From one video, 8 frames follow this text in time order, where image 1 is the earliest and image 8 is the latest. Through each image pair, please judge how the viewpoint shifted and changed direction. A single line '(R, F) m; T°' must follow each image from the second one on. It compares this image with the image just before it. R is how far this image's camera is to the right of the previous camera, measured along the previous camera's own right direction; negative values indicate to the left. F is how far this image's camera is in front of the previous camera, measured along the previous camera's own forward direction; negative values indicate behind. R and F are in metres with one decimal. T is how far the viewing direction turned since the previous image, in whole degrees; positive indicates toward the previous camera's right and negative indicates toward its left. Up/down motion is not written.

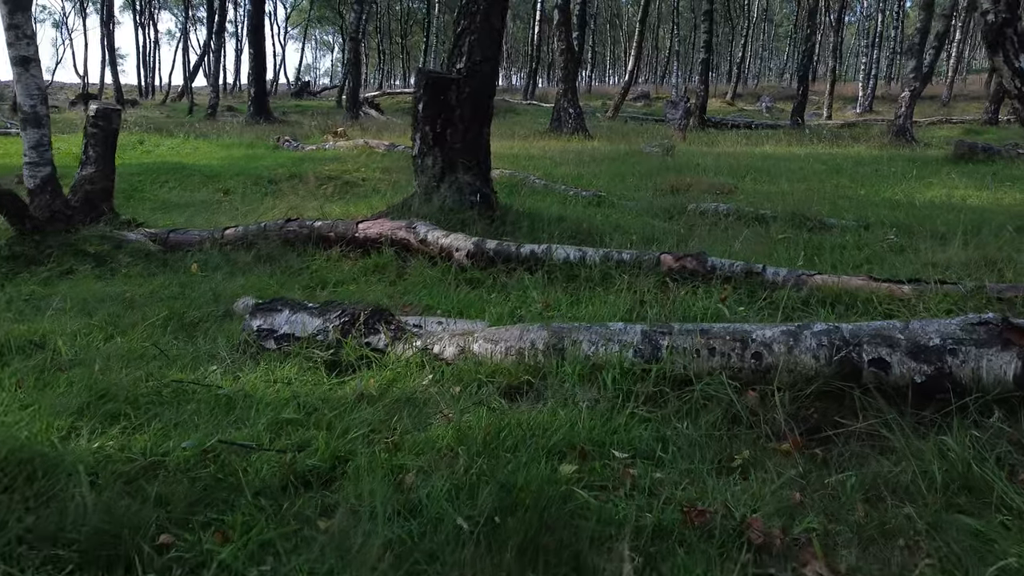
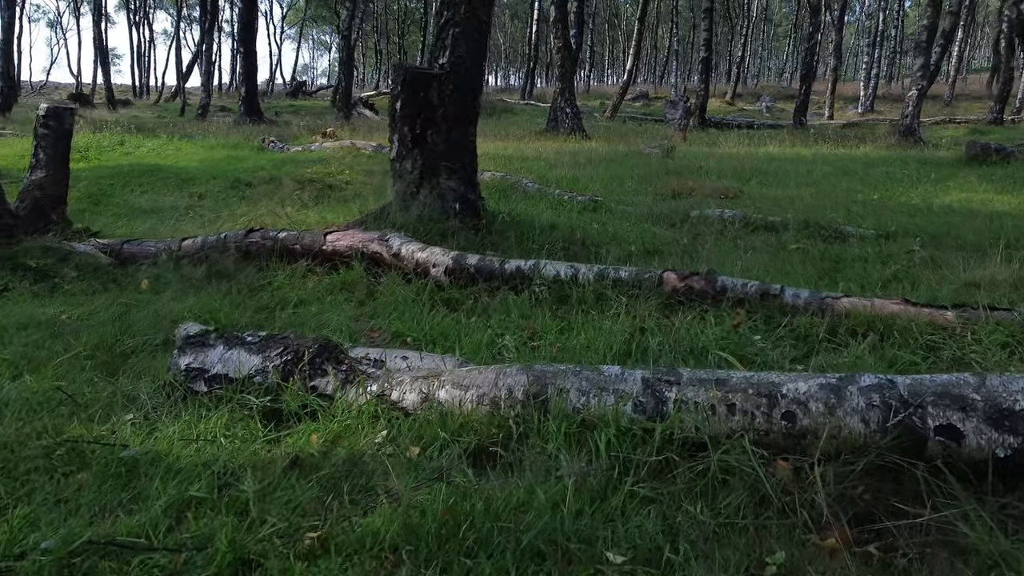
(+0.1, +0.6) m; 0°
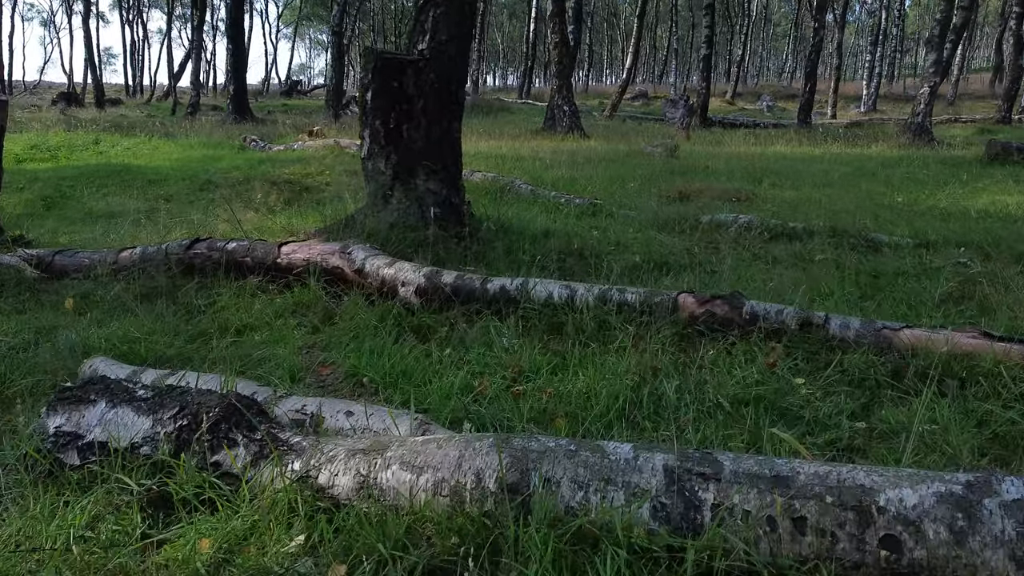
(+0.1, +0.8) m; 0°
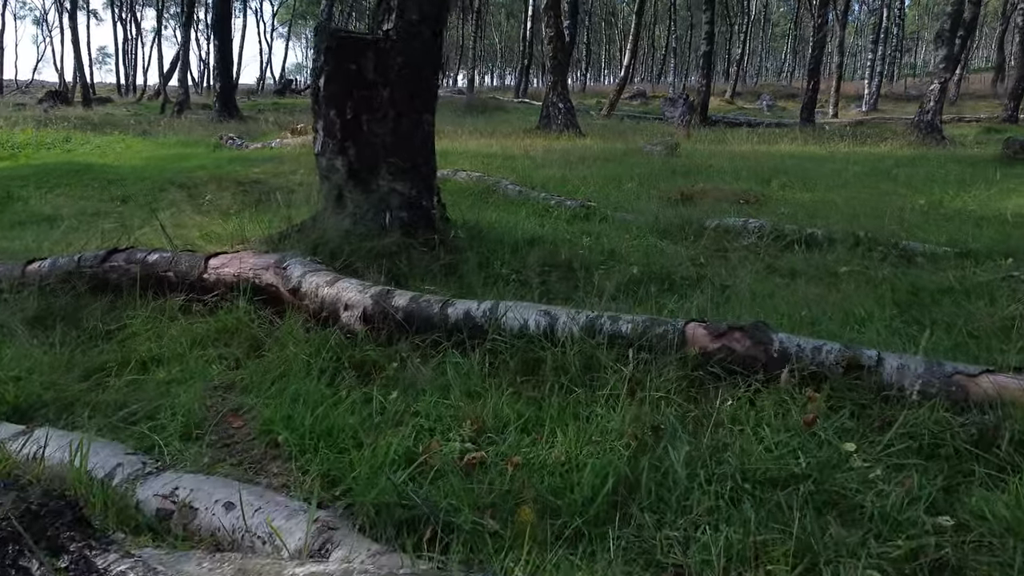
(+0.1, +0.8) m; 0°
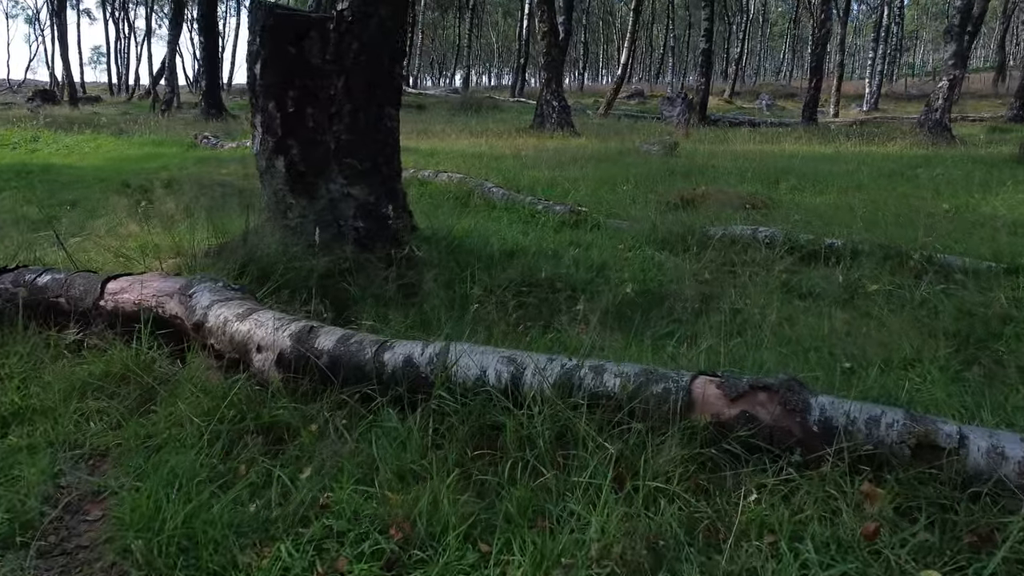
(+0.1, +0.7) m; 0°
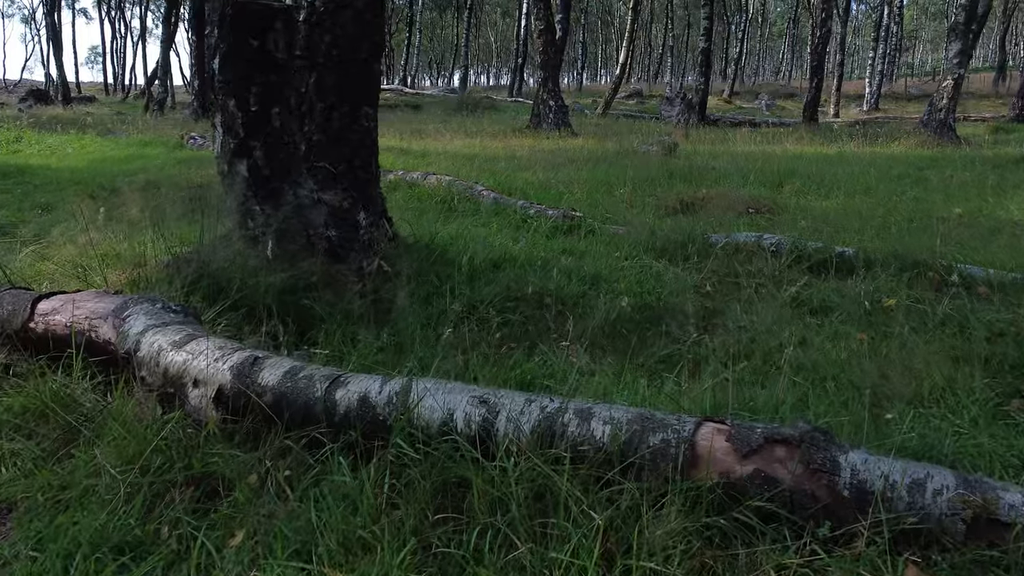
(+0.1, +0.4) m; 0°
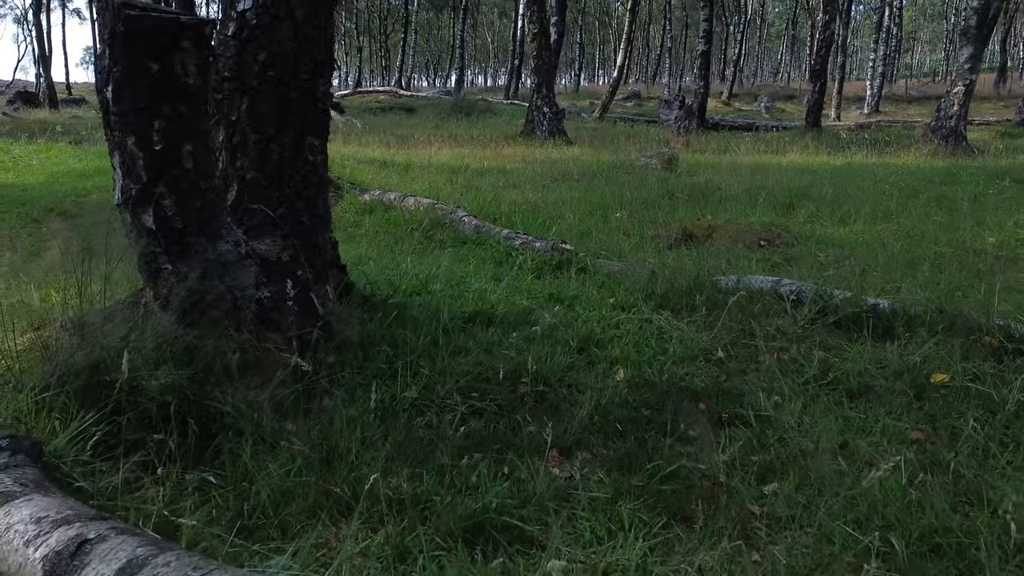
(+0.1, +0.7) m; 0°
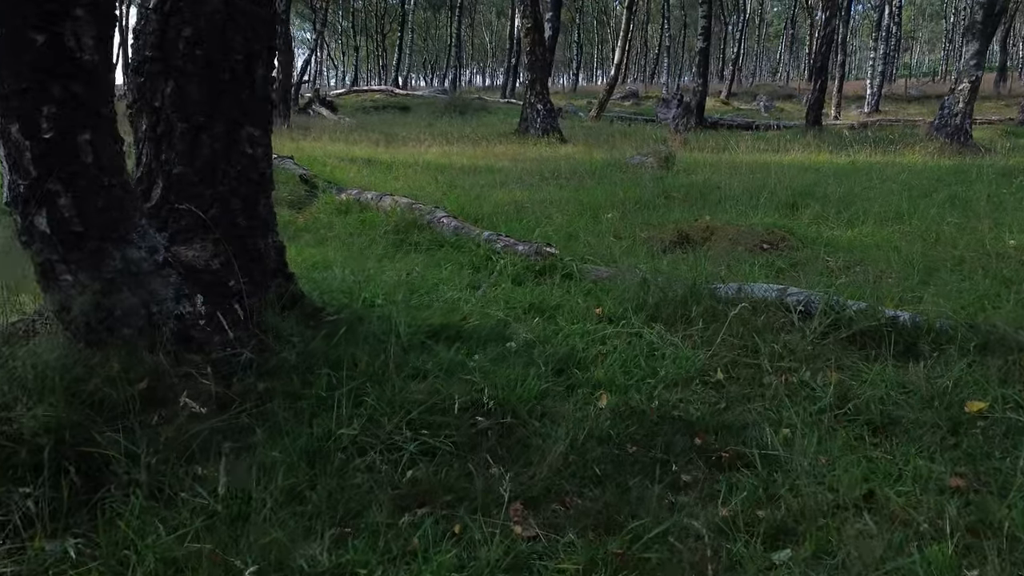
(+0.1, +0.5) m; 0°
